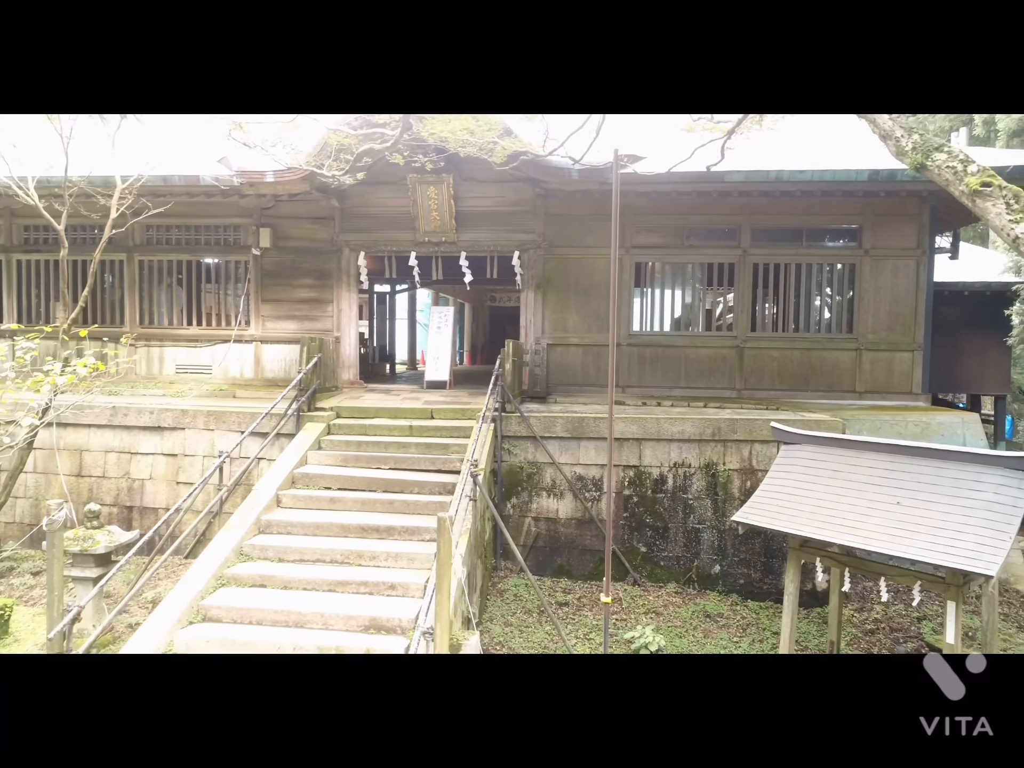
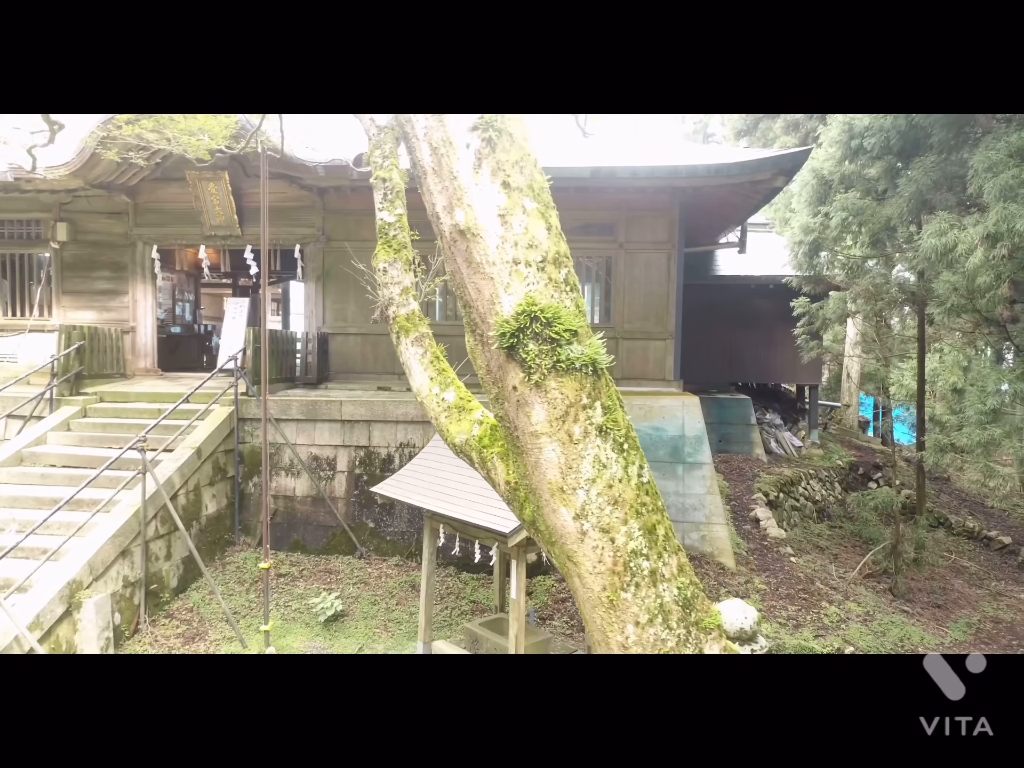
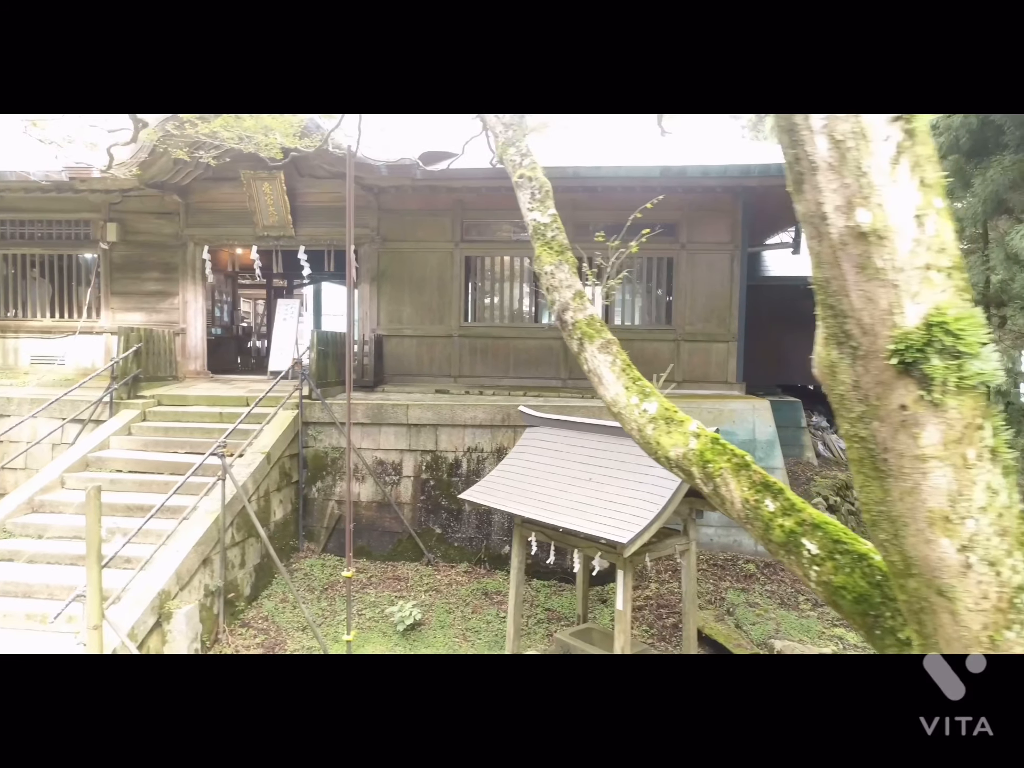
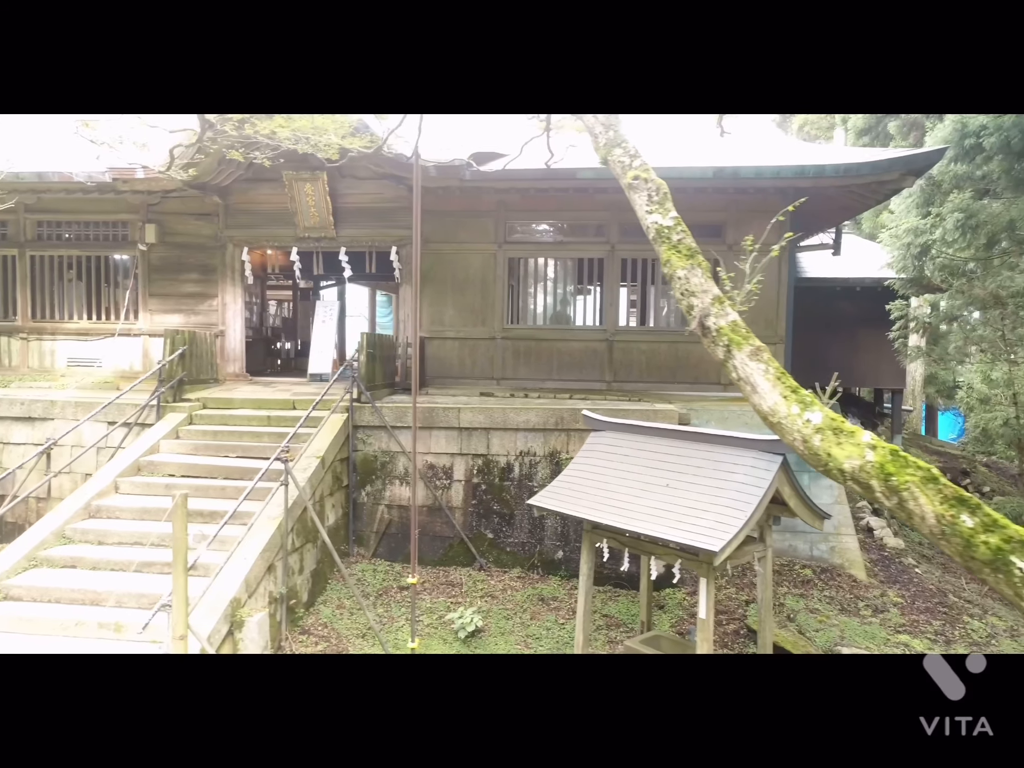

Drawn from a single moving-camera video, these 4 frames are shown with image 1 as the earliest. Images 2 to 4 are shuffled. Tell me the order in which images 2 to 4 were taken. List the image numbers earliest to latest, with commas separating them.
4, 3, 2
